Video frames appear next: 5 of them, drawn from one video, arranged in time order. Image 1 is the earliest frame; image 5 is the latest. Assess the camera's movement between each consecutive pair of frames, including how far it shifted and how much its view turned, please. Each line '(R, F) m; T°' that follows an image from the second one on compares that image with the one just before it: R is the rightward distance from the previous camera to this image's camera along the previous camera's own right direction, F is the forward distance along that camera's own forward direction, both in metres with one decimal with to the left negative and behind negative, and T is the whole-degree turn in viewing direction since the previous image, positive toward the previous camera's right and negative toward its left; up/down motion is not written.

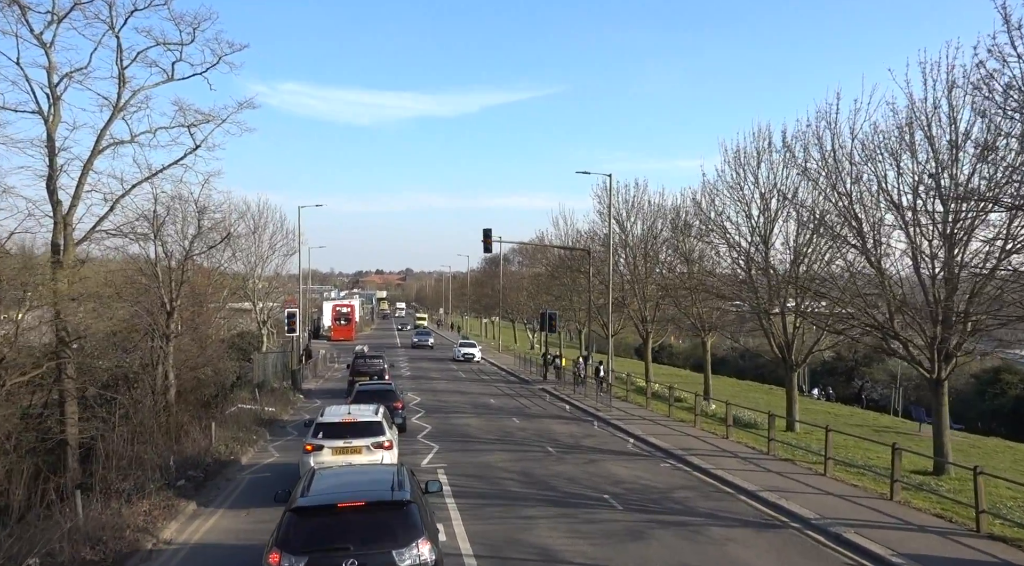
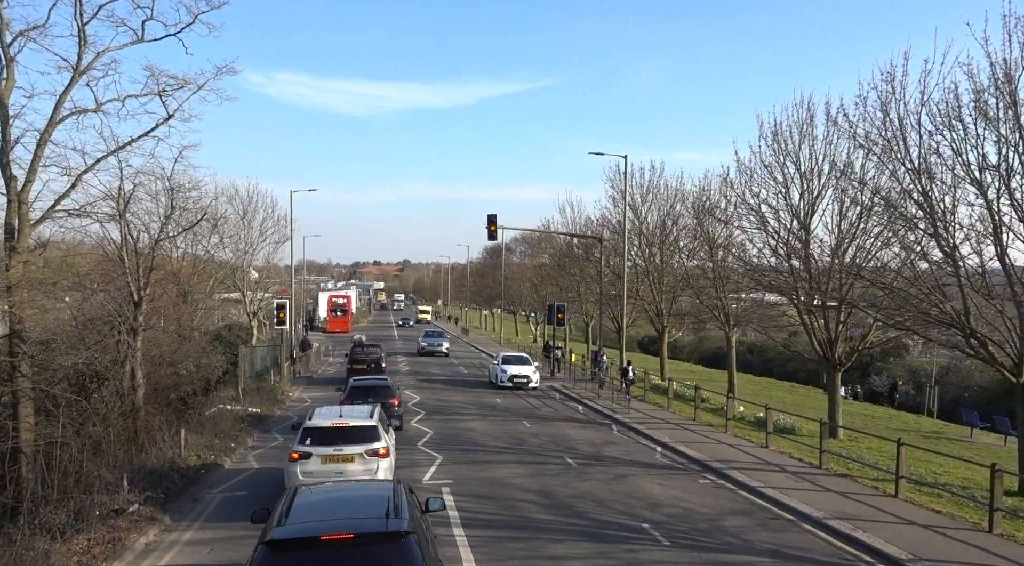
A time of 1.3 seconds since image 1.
(-0.3, +2.8) m; 0°
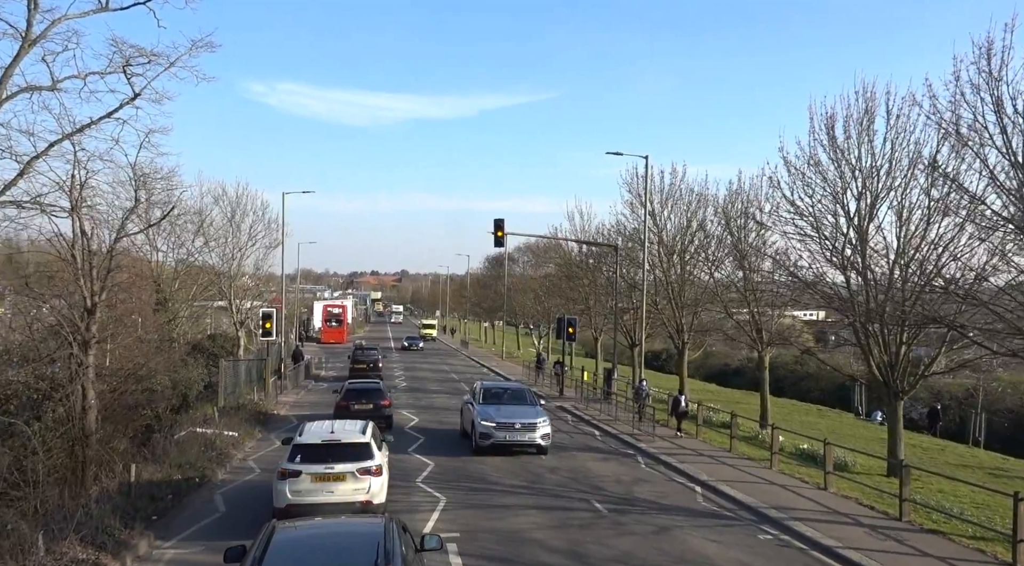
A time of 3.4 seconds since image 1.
(-0.4, +3.1) m; 0°
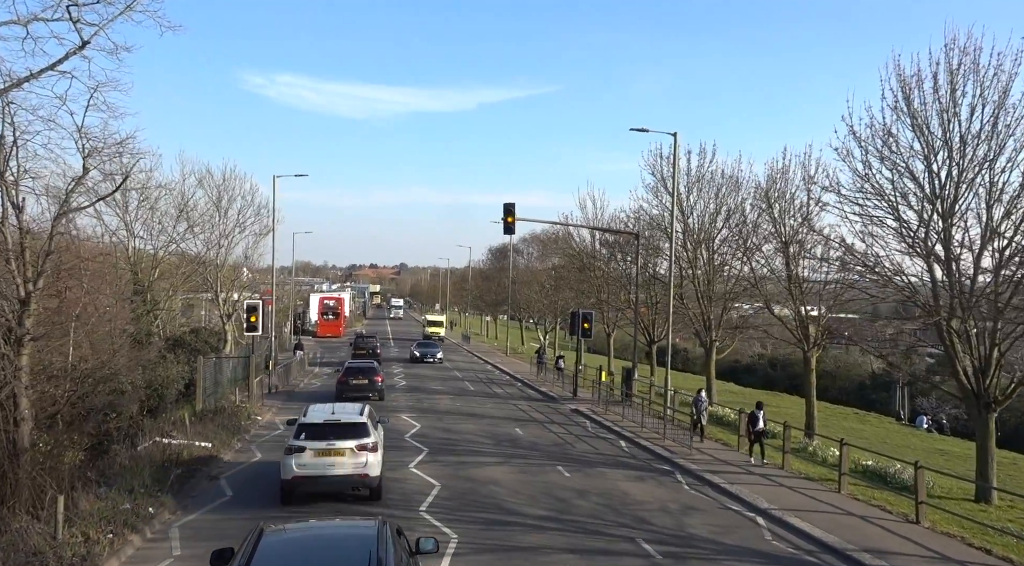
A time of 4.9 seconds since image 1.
(-0.4, +3.2) m; 0°
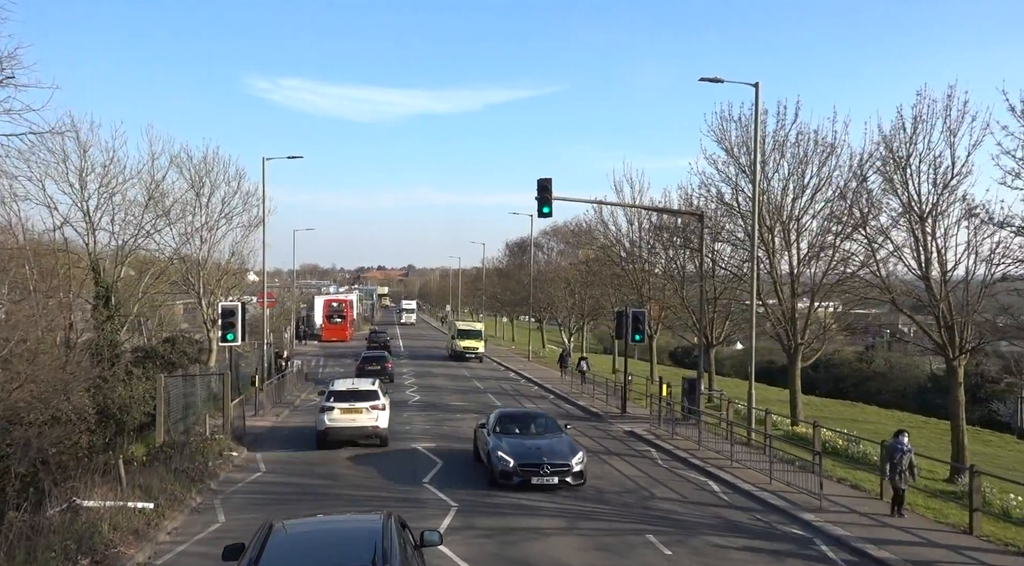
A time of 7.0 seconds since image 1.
(-0.8, +6.0) m; 0°
